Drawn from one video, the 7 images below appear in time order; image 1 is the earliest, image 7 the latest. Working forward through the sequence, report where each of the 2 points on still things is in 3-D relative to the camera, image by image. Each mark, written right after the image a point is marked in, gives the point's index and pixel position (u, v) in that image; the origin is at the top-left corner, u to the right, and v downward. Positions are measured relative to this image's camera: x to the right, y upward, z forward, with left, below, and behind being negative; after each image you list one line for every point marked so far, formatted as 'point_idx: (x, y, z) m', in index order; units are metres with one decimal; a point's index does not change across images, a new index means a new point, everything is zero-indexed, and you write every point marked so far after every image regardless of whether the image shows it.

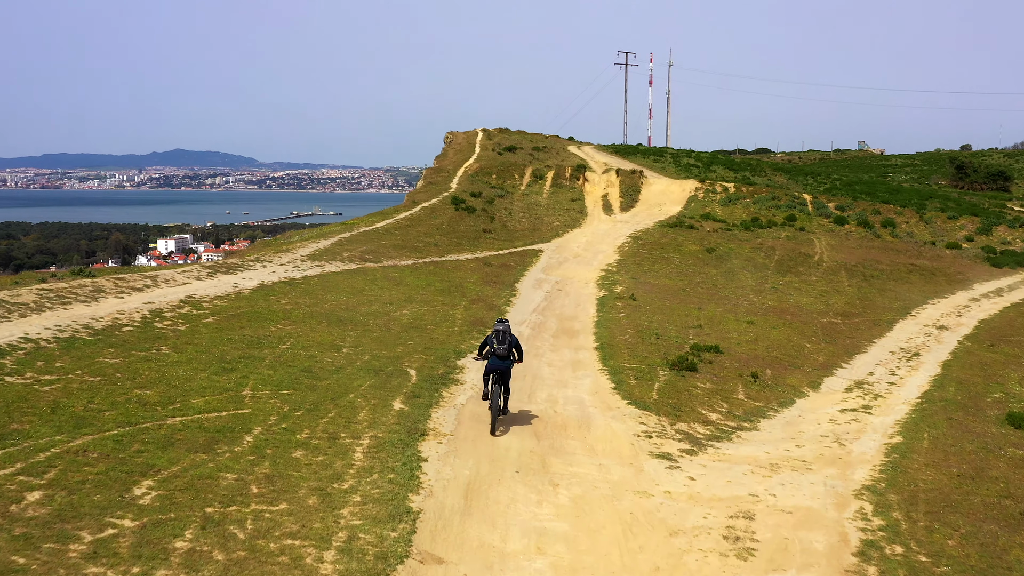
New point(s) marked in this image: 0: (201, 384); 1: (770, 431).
0: (-4.0, -1.2, +14.9) m
1: (+3.7, -2.0, +16.5) m
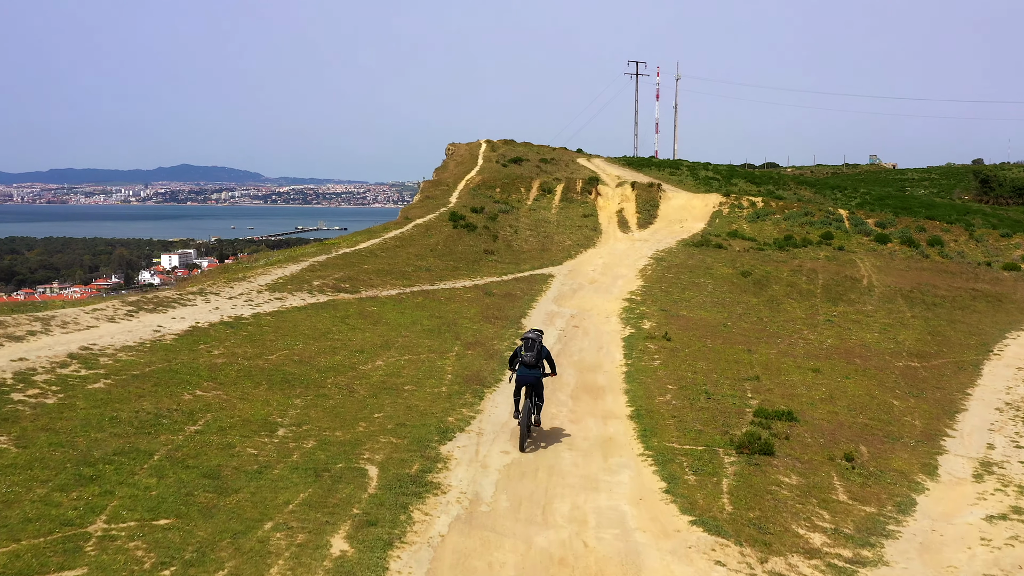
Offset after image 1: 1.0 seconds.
0: (-3.9, -1.8, +9.4) m
1: (+3.7, -2.6, +10.9) m
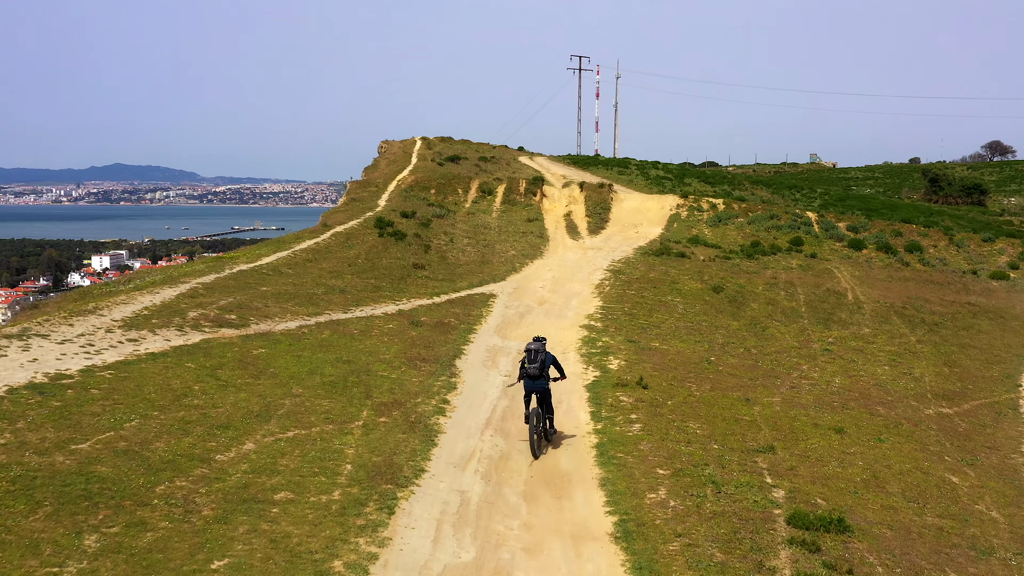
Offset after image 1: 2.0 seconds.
0: (-4.3, -2.4, +3.8) m
1: (+3.3, -3.2, +5.7) m
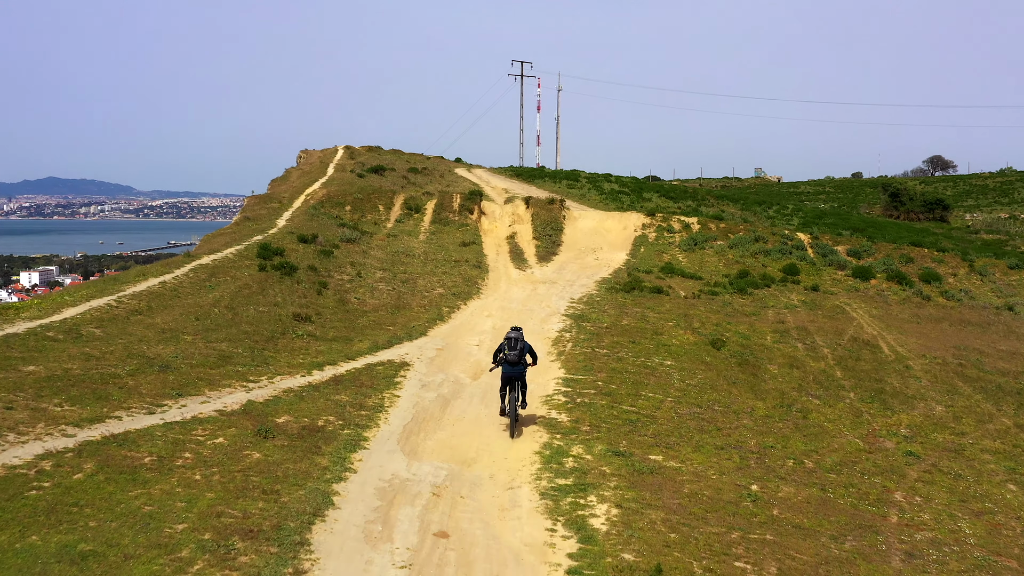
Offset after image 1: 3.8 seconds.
0: (-4.4, -3.2, -5.2) m
1: (+3.1, -3.9, -2.9) m
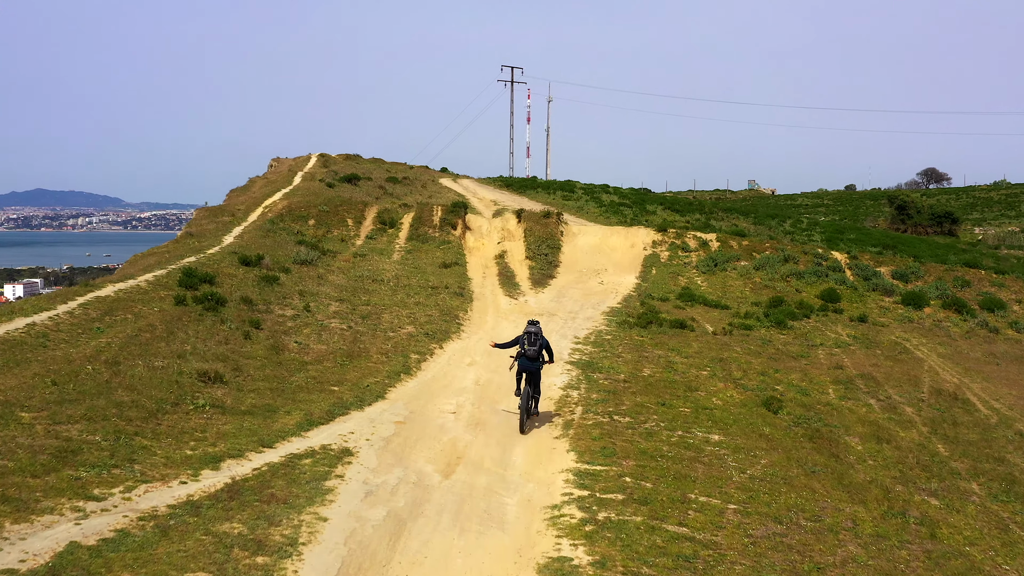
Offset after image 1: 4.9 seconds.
0: (-4.3, -3.5, -11.0) m
1: (+3.2, -4.3, -8.7) m
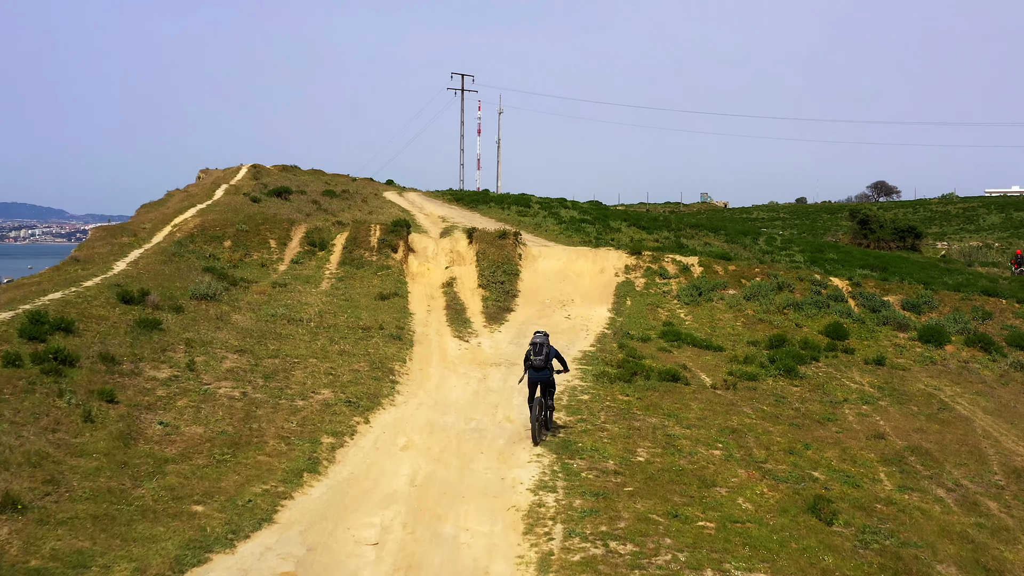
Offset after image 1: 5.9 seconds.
0: (-3.6, -3.9, -16.3) m
1: (+3.8, -4.7, -13.7) m
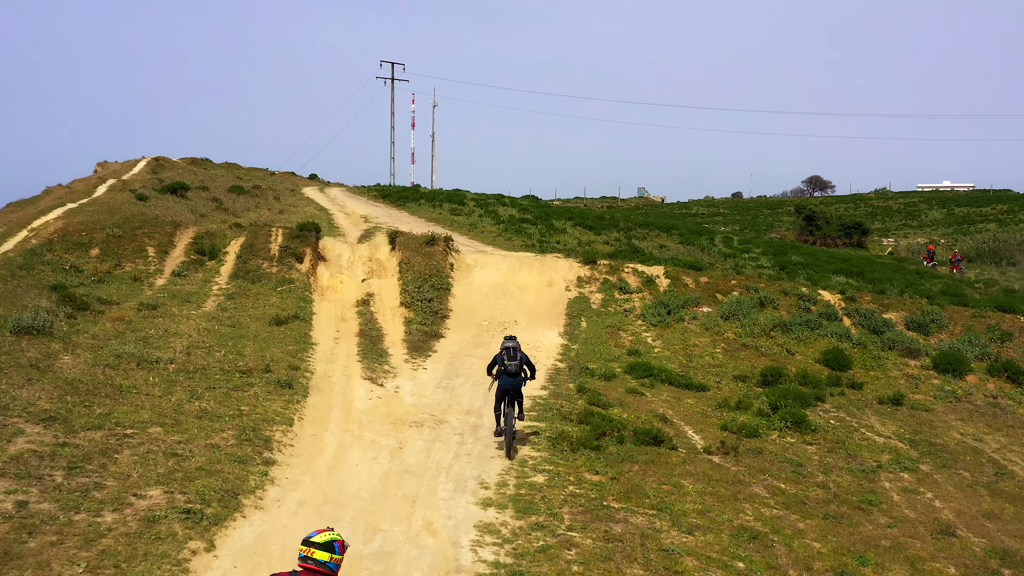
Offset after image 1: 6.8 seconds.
0: (-2.5, -4.5, -21.7) m
1: (+4.7, -5.3, -18.6) m
